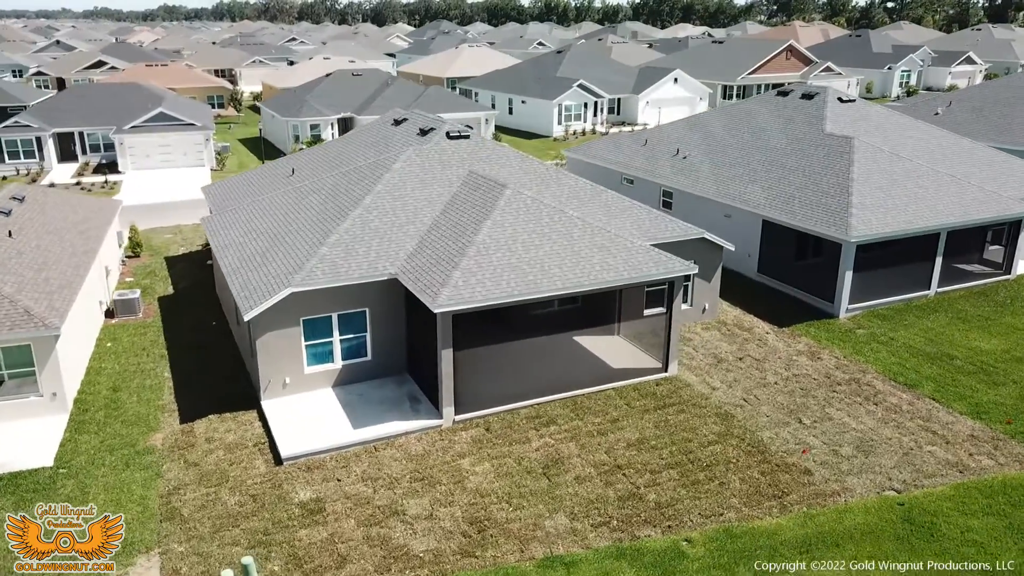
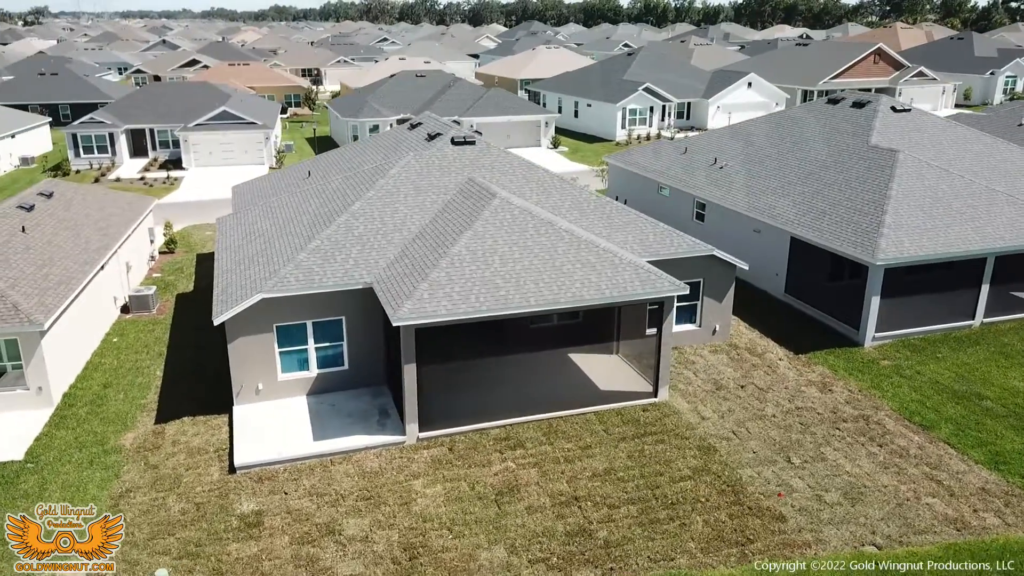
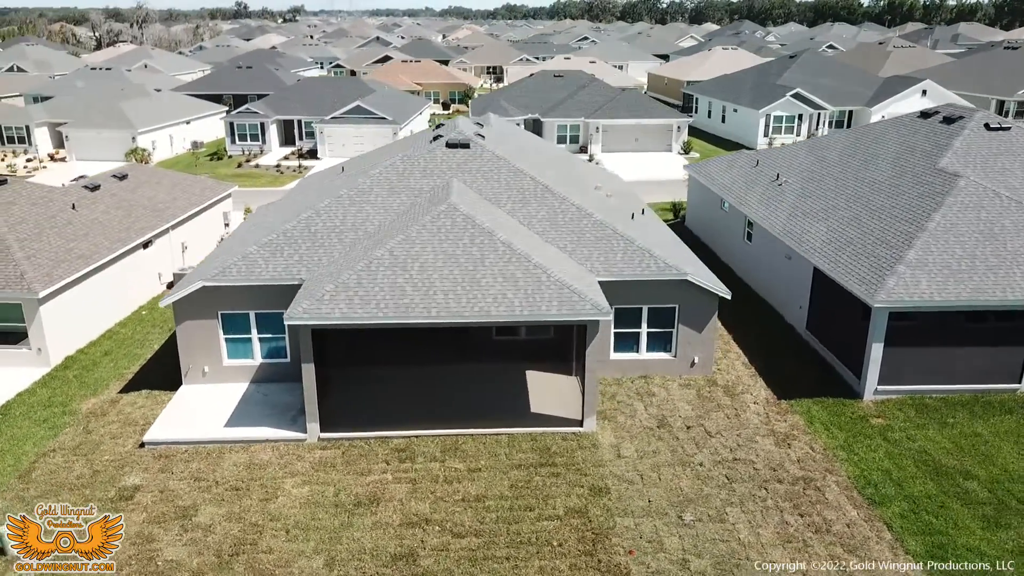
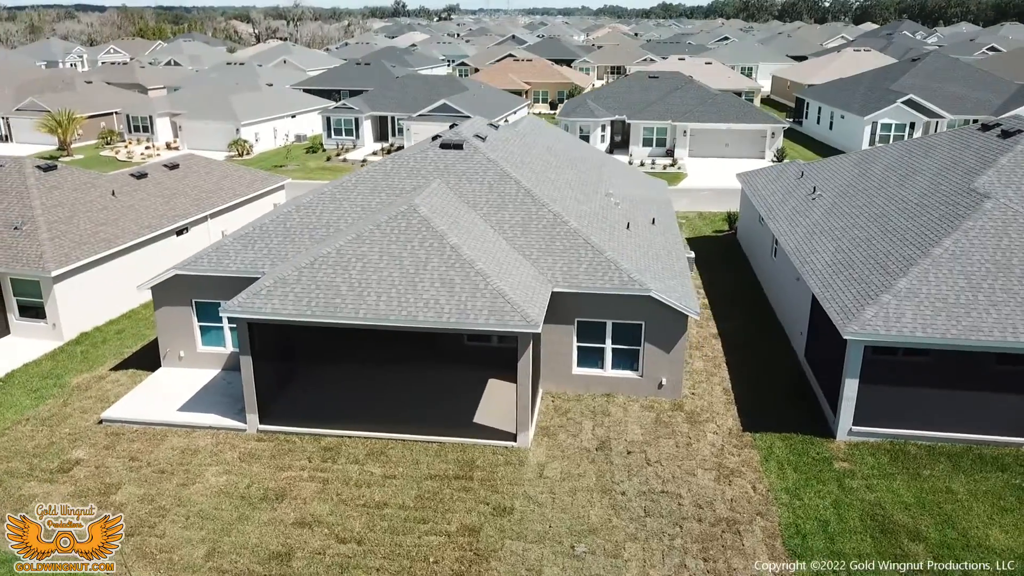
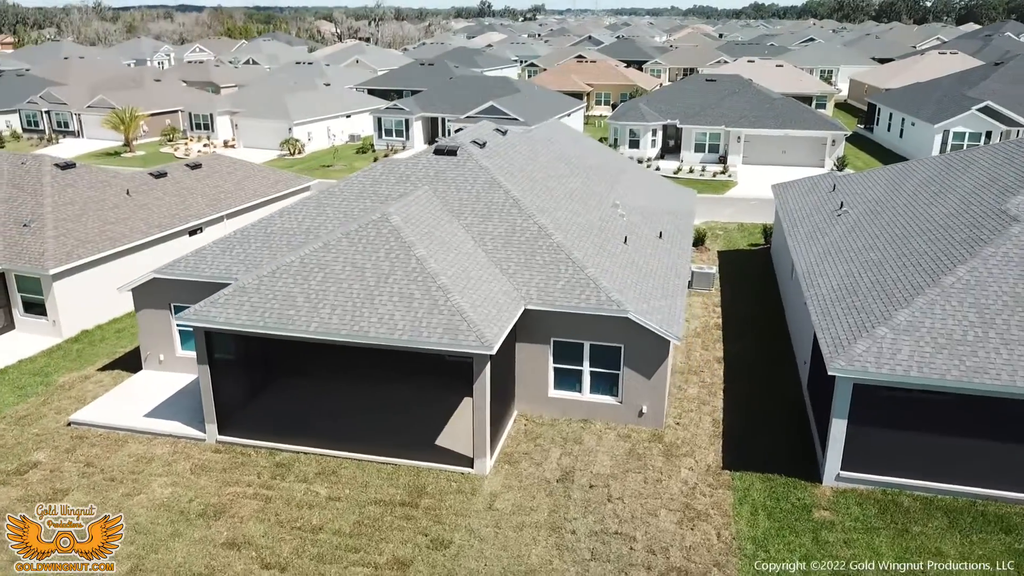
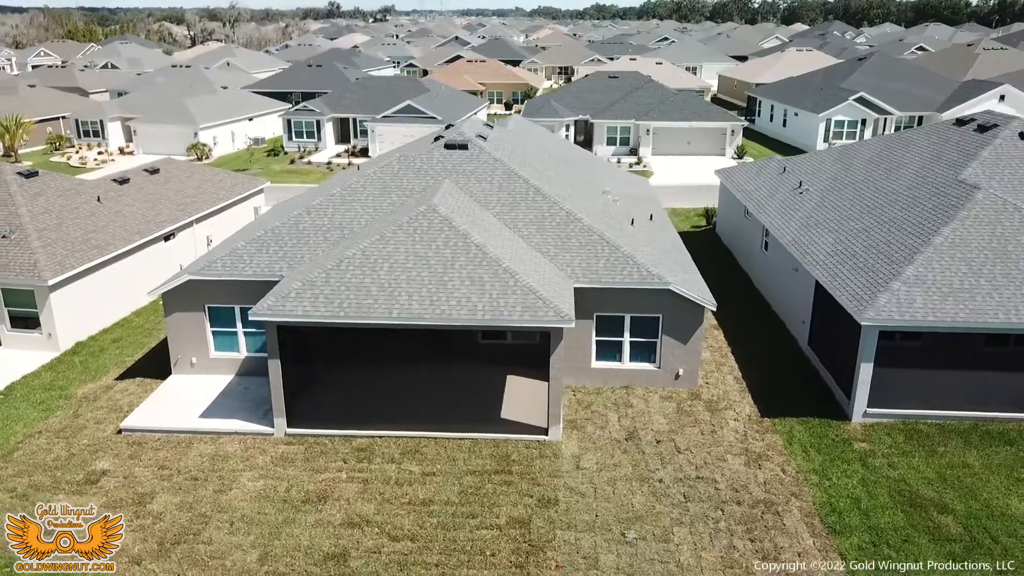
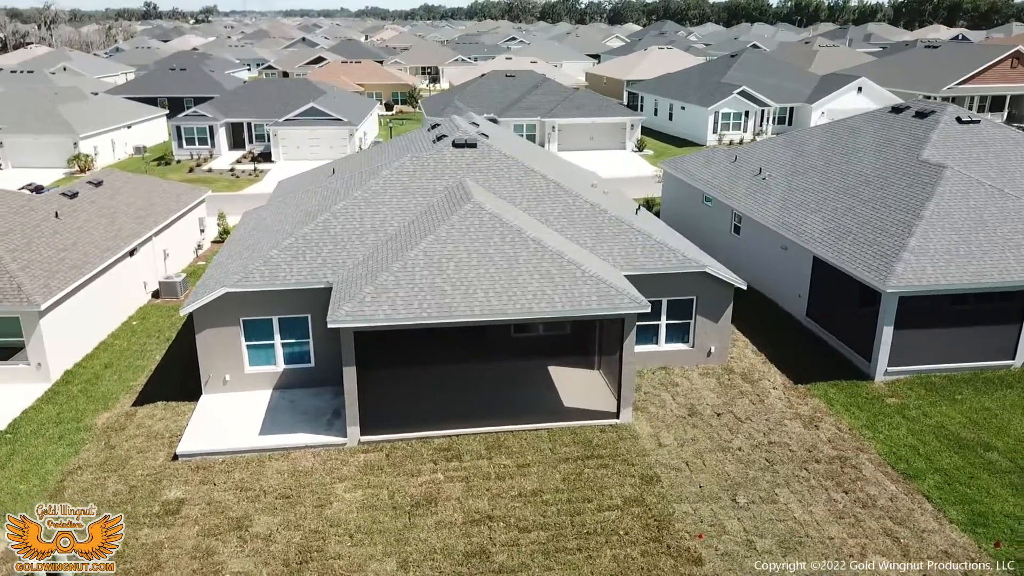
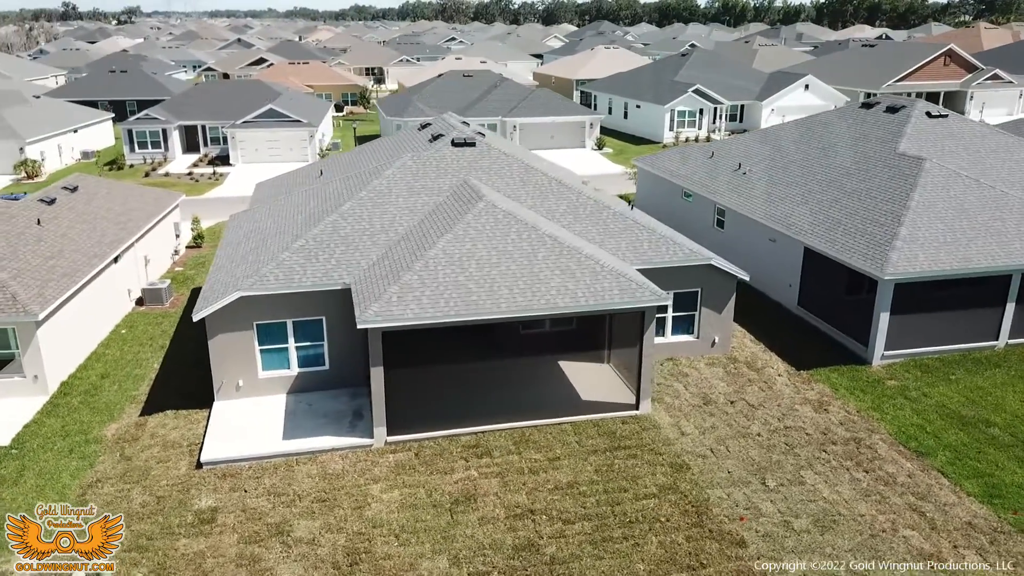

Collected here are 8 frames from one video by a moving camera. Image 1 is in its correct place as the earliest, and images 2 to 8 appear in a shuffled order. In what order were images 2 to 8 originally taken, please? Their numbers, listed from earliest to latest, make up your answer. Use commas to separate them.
2, 8, 7, 3, 6, 4, 5
